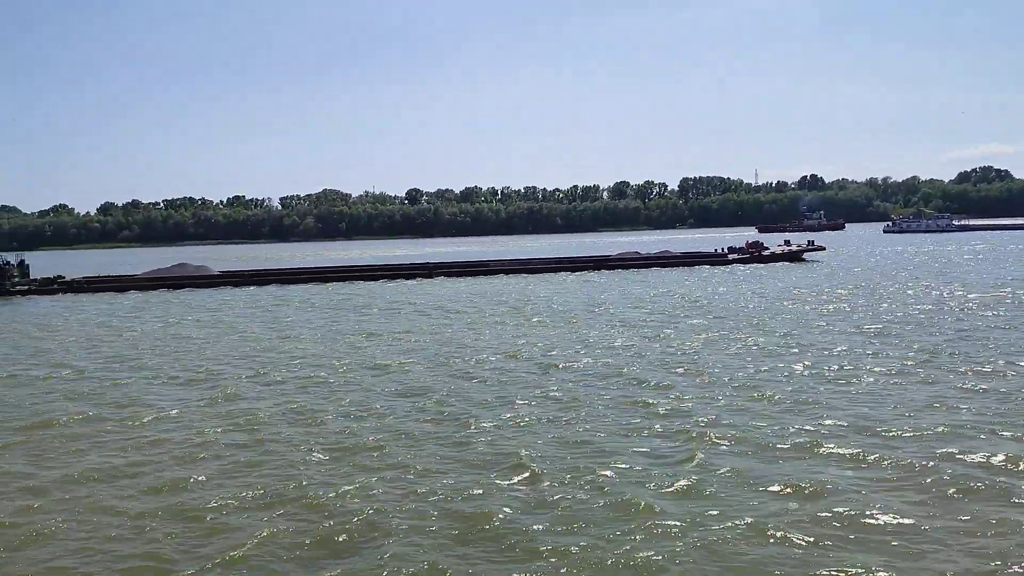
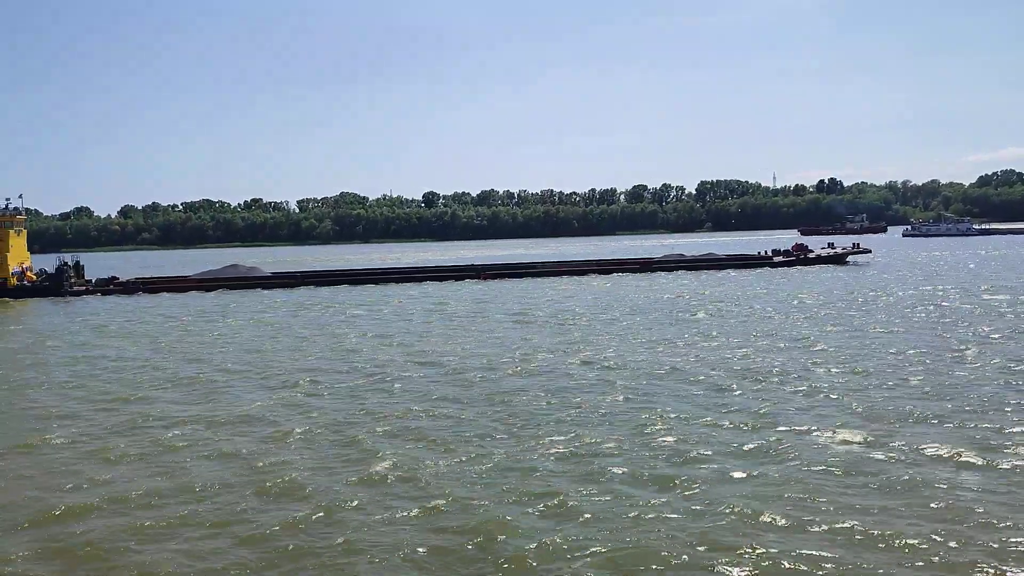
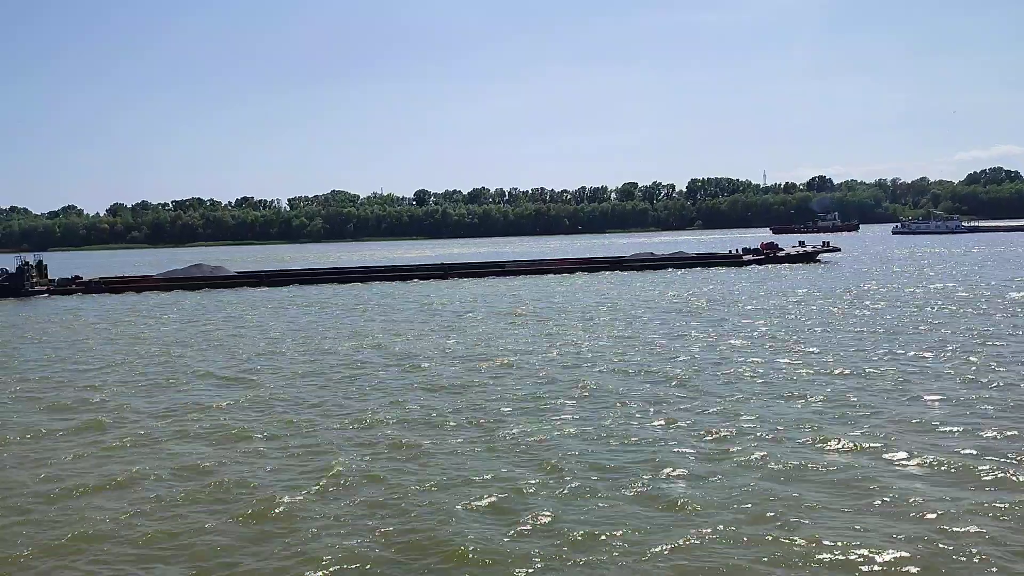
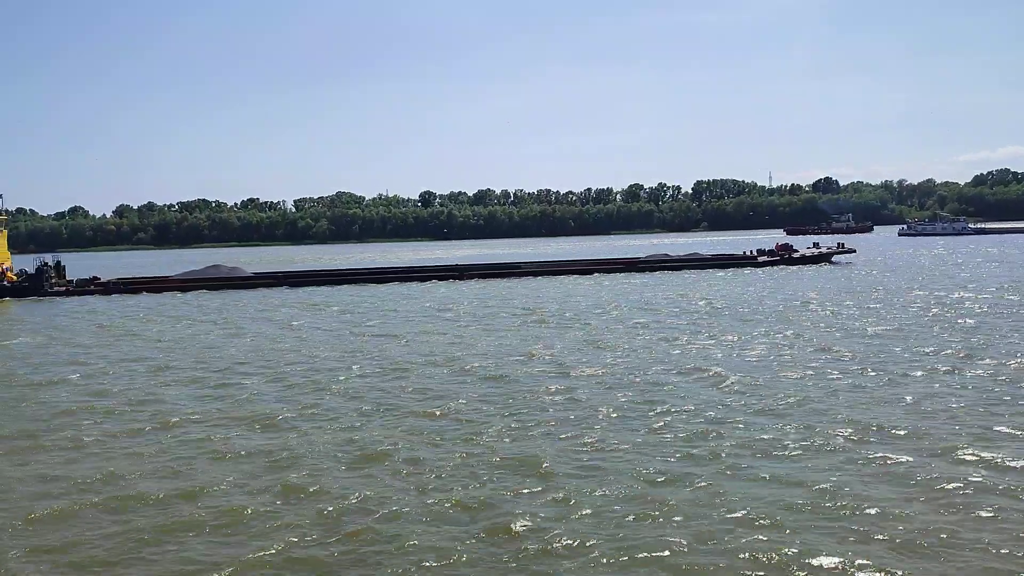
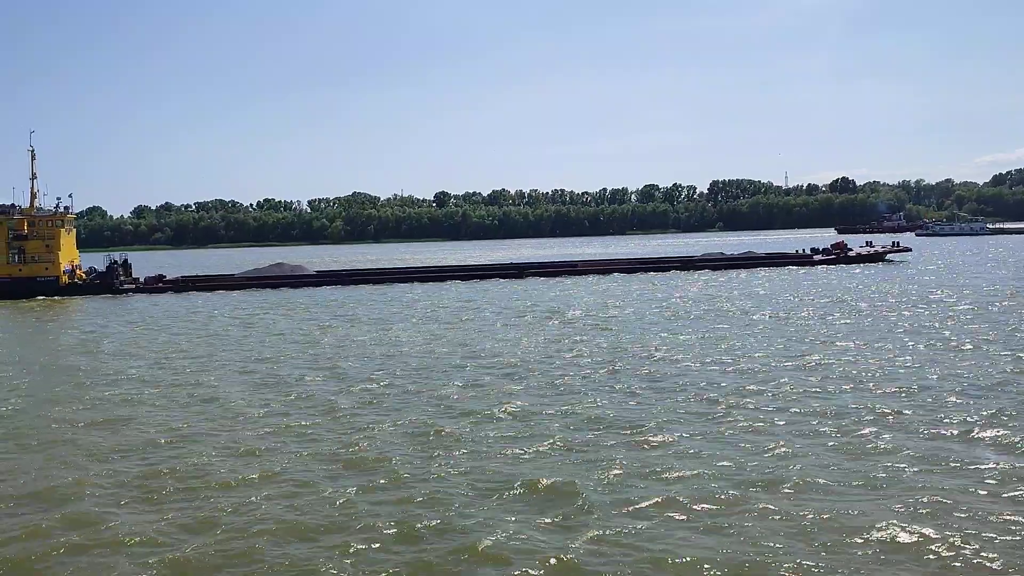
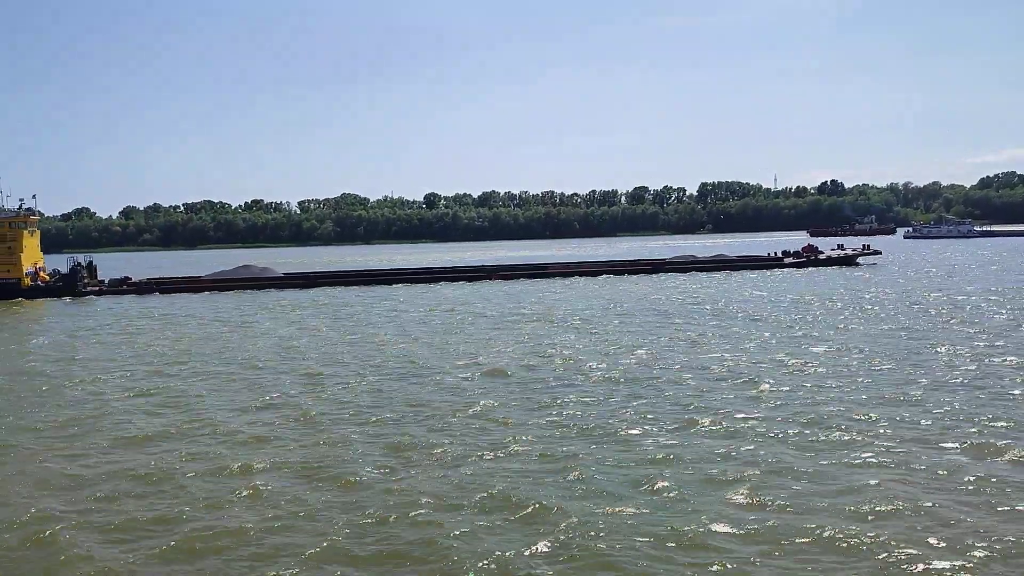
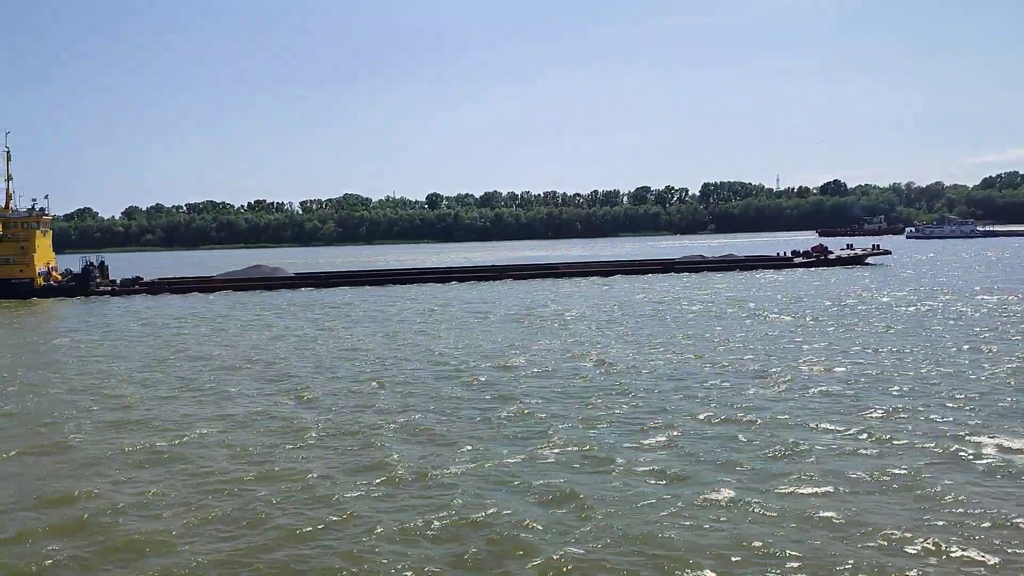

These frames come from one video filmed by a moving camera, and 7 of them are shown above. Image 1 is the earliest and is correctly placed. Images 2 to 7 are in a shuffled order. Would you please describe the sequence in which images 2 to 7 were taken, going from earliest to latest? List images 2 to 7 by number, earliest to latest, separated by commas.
3, 4, 2, 6, 7, 5
